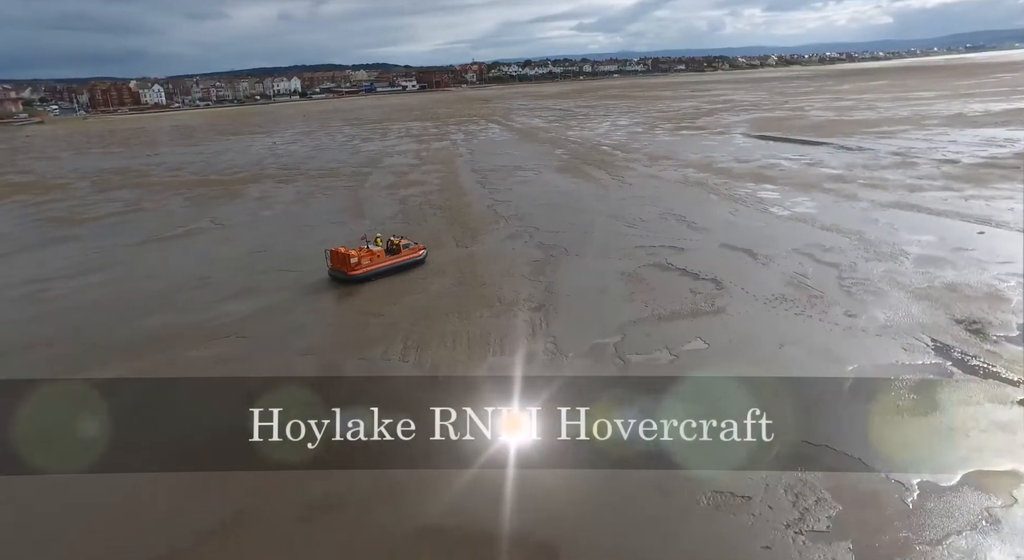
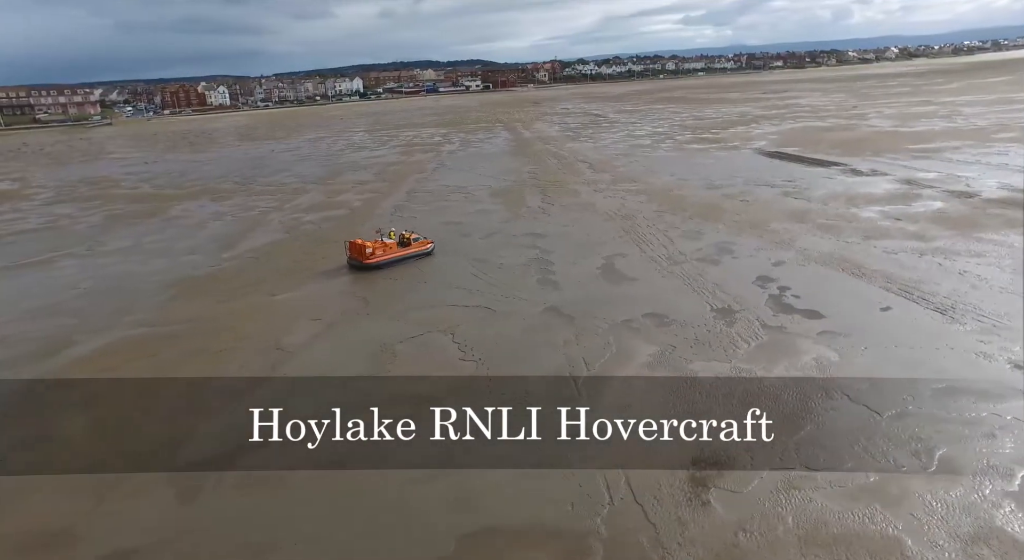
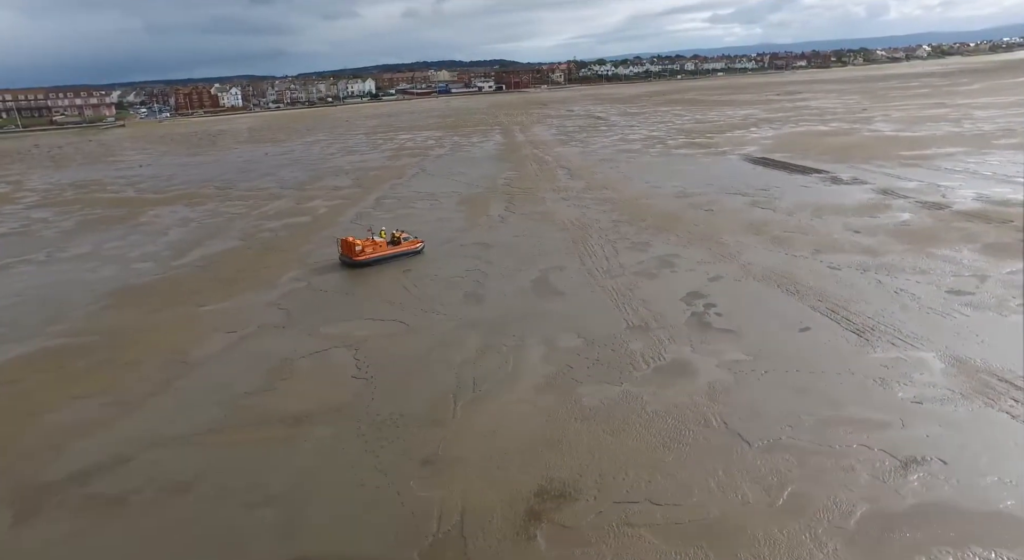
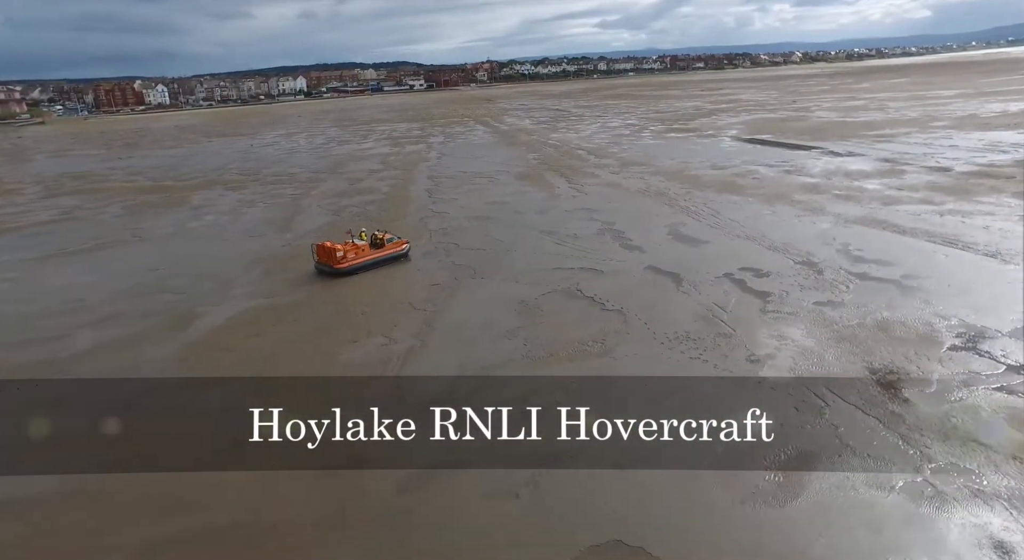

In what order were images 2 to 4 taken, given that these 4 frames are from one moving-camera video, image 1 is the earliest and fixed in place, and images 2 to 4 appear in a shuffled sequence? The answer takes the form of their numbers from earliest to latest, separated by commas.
4, 2, 3
